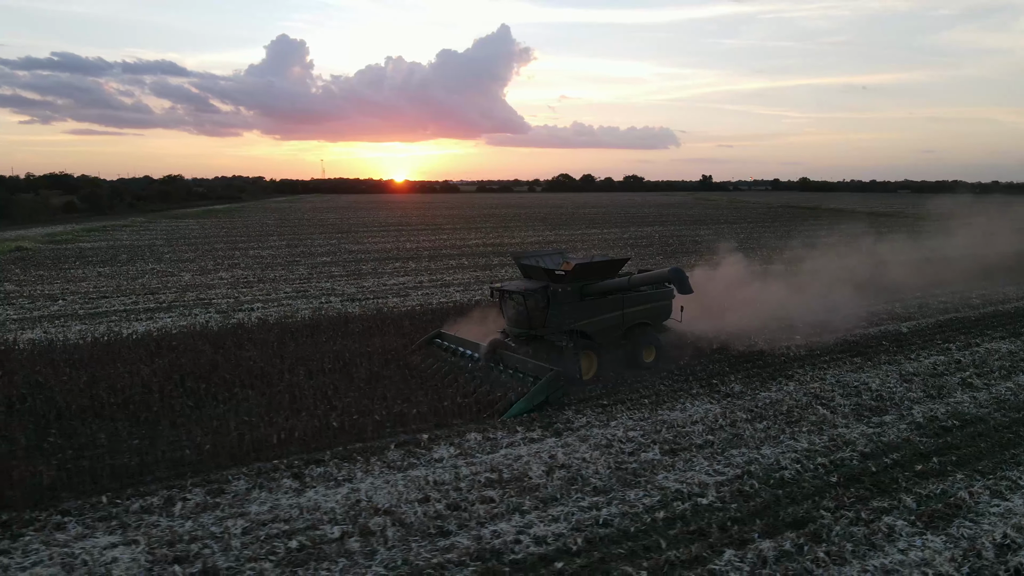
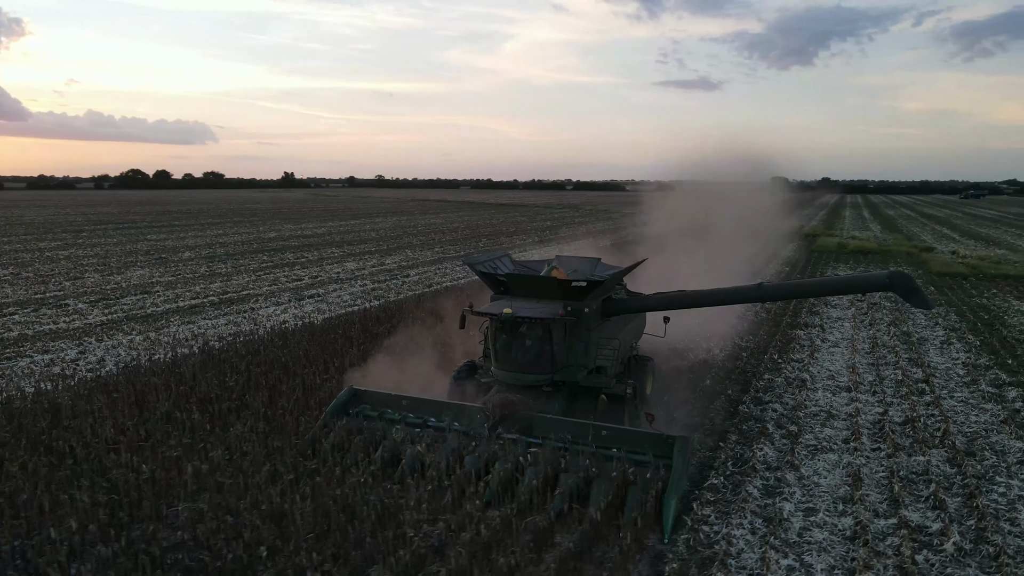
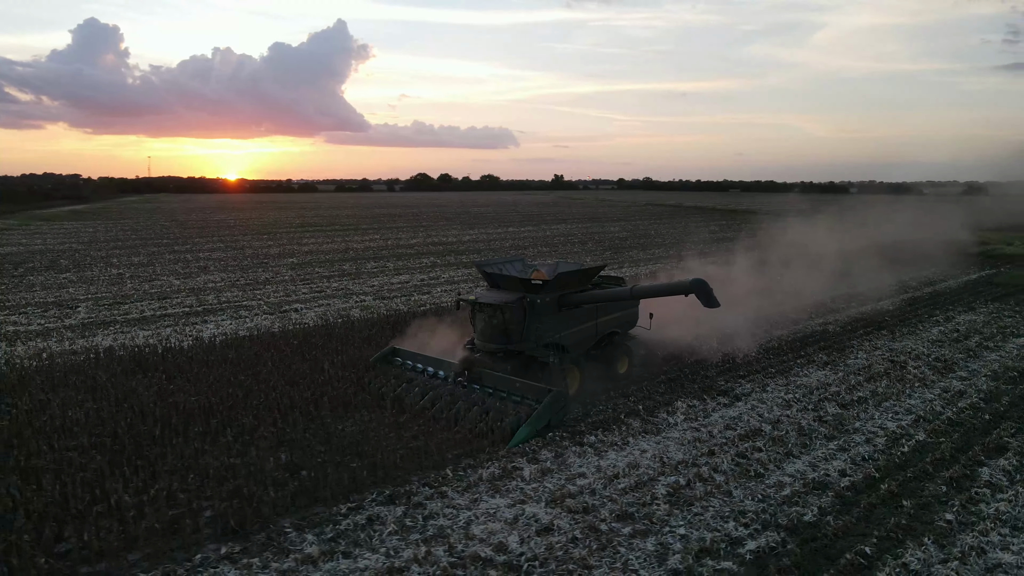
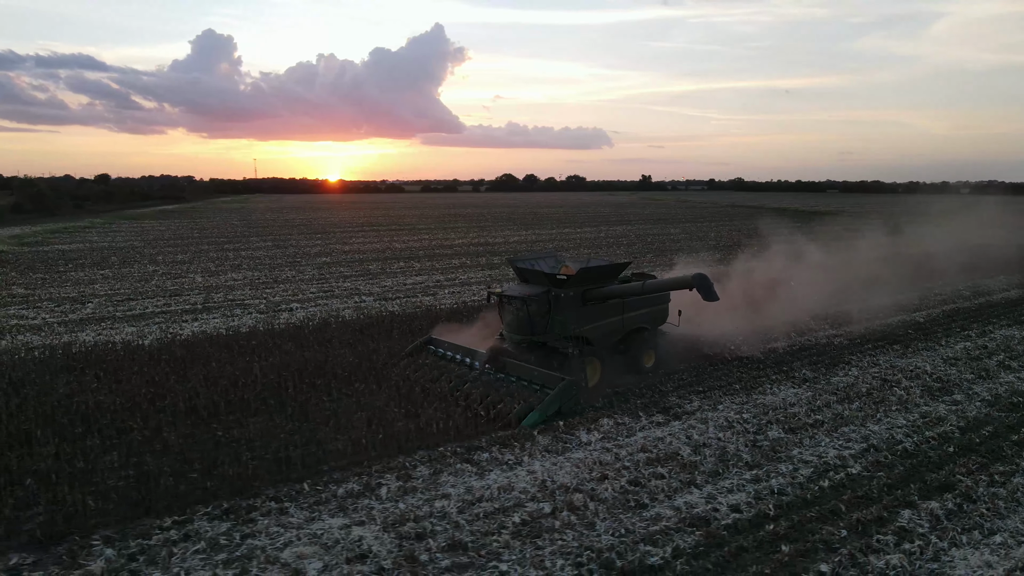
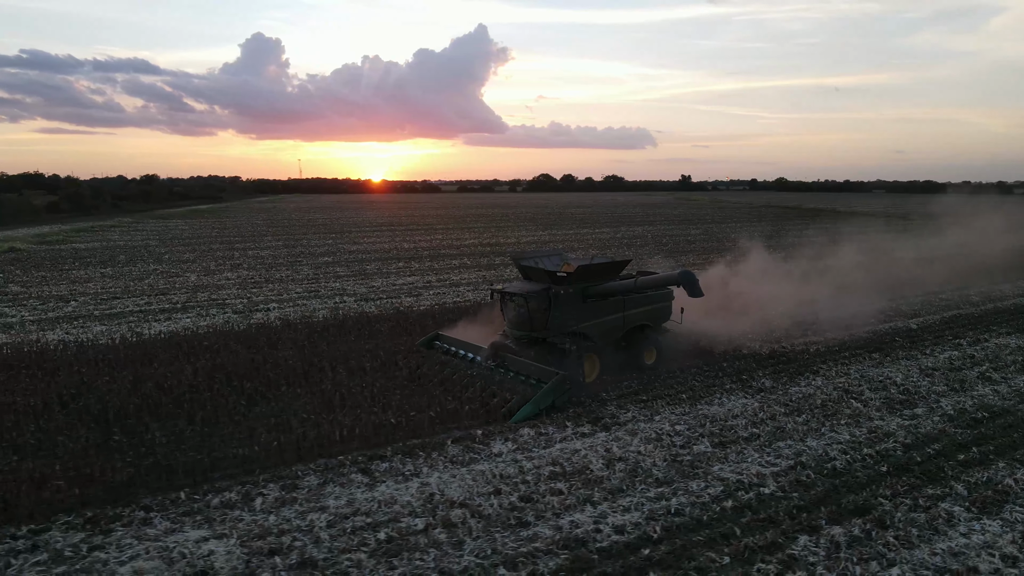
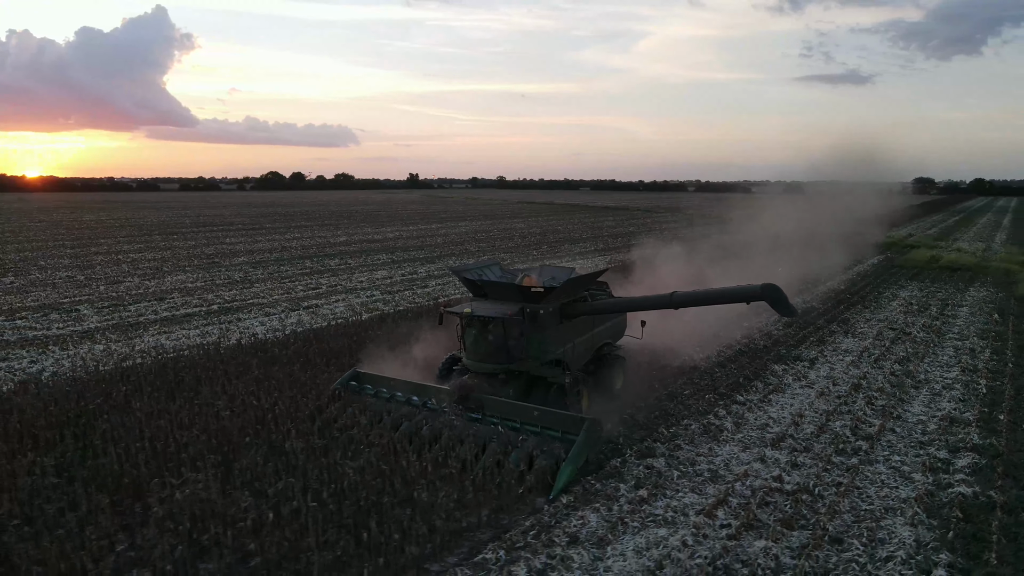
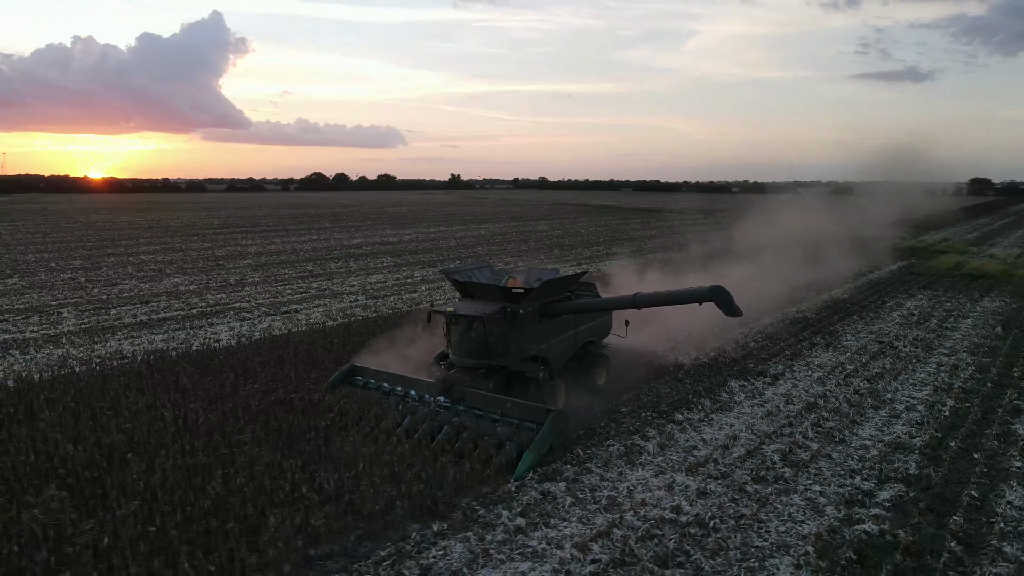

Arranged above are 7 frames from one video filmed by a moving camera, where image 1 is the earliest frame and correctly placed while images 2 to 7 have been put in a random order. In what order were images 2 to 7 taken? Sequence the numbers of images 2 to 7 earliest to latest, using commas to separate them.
5, 4, 3, 7, 6, 2
